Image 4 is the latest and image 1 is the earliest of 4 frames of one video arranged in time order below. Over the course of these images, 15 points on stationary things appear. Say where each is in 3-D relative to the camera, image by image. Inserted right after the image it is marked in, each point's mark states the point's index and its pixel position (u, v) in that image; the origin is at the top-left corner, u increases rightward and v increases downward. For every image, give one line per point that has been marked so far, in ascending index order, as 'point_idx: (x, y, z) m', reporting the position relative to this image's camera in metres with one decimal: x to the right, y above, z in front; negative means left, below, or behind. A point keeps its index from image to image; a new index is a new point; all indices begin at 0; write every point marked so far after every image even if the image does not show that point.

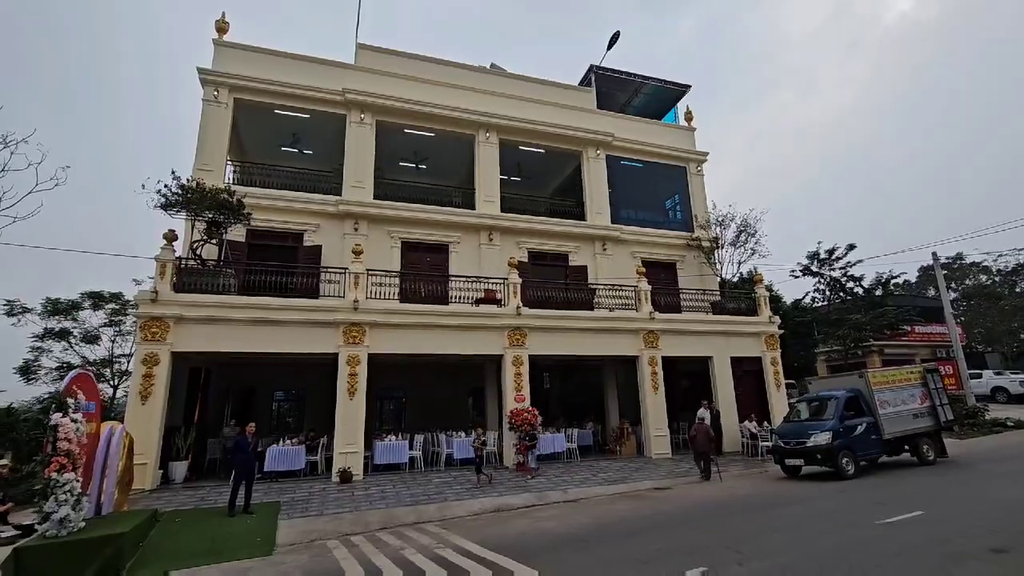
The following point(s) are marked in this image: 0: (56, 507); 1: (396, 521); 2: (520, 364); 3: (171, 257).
0: (-6.9, -3.3, +7.8) m
1: (-2.3, -4.6, +10.1) m
2: (+0.3, -2.4, +15.9) m
3: (-9.1, +0.8, +13.7) m
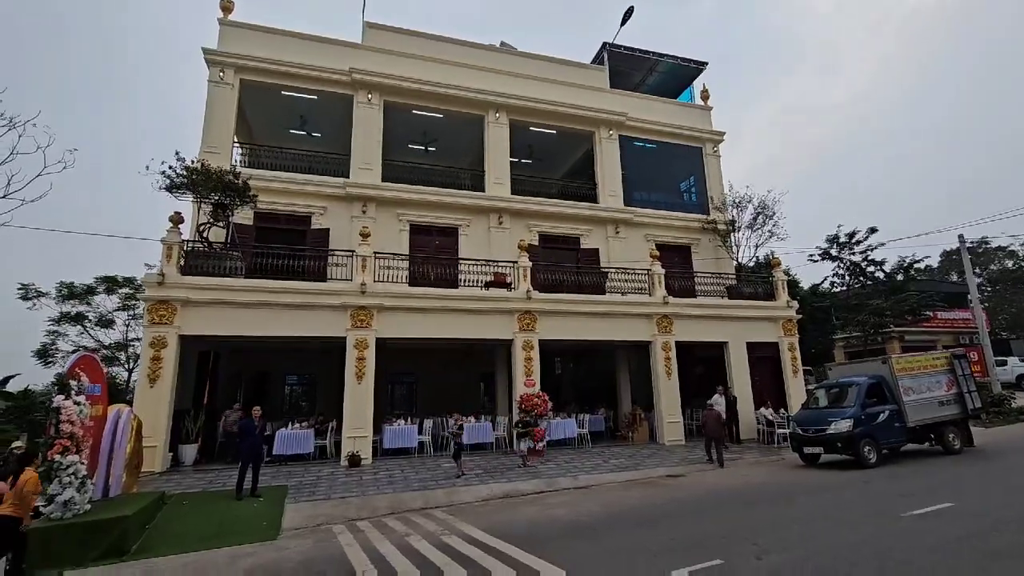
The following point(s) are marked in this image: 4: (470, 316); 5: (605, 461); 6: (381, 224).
0: (-6.8, -3.0, +7.7) m
1: (-2.1, -4.2, +10.0) m
2: (+0.6, -1.9, +15.6) m
3: (-8.8, +1.3, +13.6) m
4: (-1.3, -0.8, +15.4) m
5: (+2.5, -4.5, +13.5) m
6: (-4.6, +2.2, +17.9) m
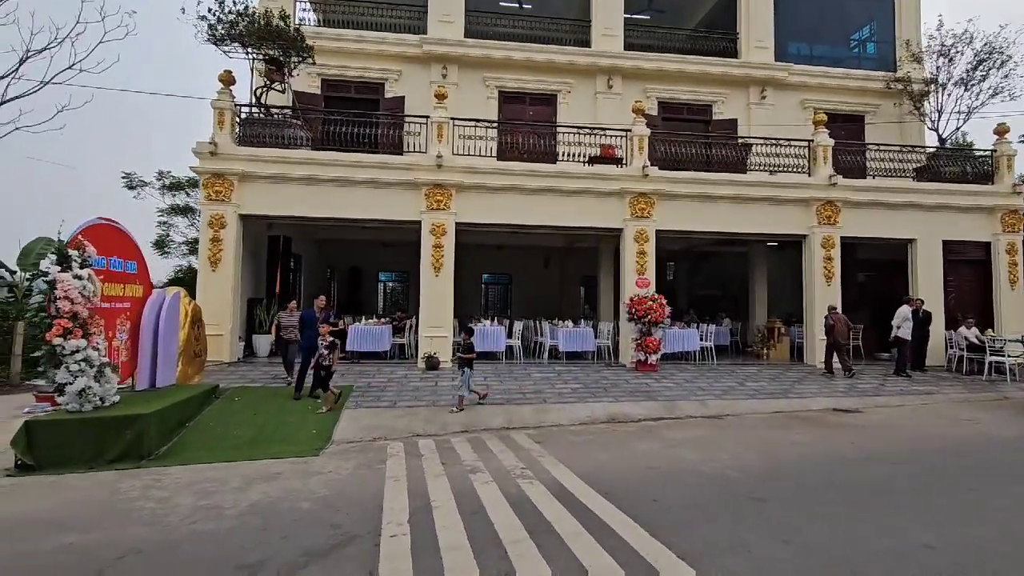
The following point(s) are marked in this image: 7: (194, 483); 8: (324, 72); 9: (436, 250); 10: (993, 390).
0: (-5.5, -1.1, +6.4) m
1: (-0.5, -2.1, +7.9) m
2: (+3.2, +1.1, +12.5) m
3: (-6.4, +4.2, +11.7) m
4: (+1.4, +2.2, +12.4) m
5: (+4.7, -1.9, +10.5) m
6: (-1.4, +5.7, +14.9) m
7: (-3.4, -2.1, +5.5) m
8: (-5.2, +6.0, +14.3) m
9: (-1.8, +0.9, +12.0) m
10: (+9.4, -2.0, +10.1) m
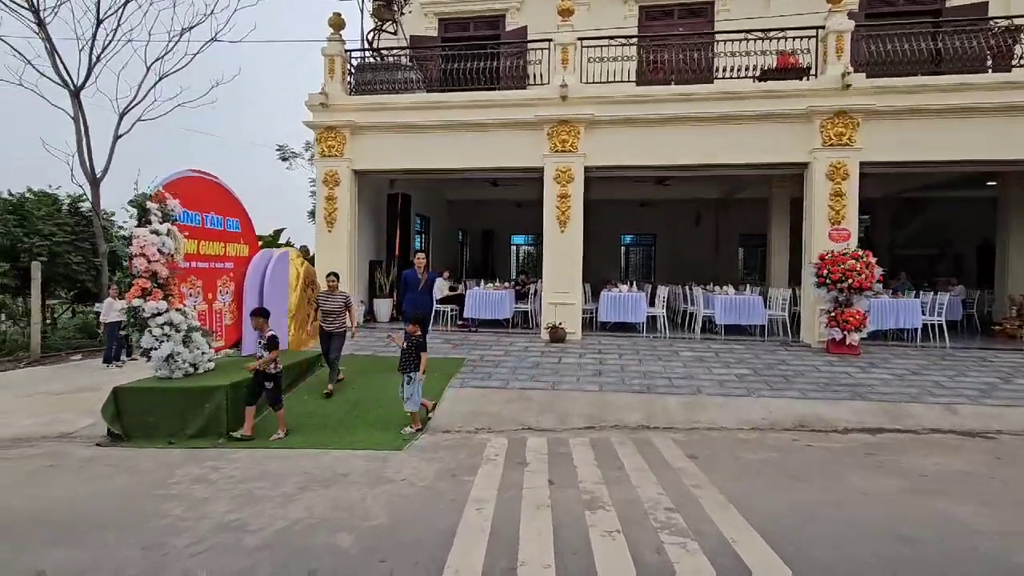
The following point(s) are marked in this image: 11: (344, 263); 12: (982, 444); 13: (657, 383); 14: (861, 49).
0: (-4.1, -0.6, +5.8) m
1: (+1.1, -1.5, +6.0) m
2: (+5.9, +2.0, +9.2) m
3: (-3.6, +5.0, +10.9) m
4: (+4.1, +3.0, +9.6) m
5: (+6.8, -1.2, +7.1) m
6: (+2.1, +6.7, +12.5) m
7: (-2.3, -1.7, +4.5) m
8: (-1.8, +7.0, +12.9) m
9: (+1.0, +1.7, +10.1) m
10: (+11.2, -1.3, +5.5) m
11: (-3.5, +0.5, +10.9) m
12: (+4.6, -1.5, +5.0) m
13: (+2.0, -1.3, +7.2) m
14: (+6.5, +4.4, +9.6) m
